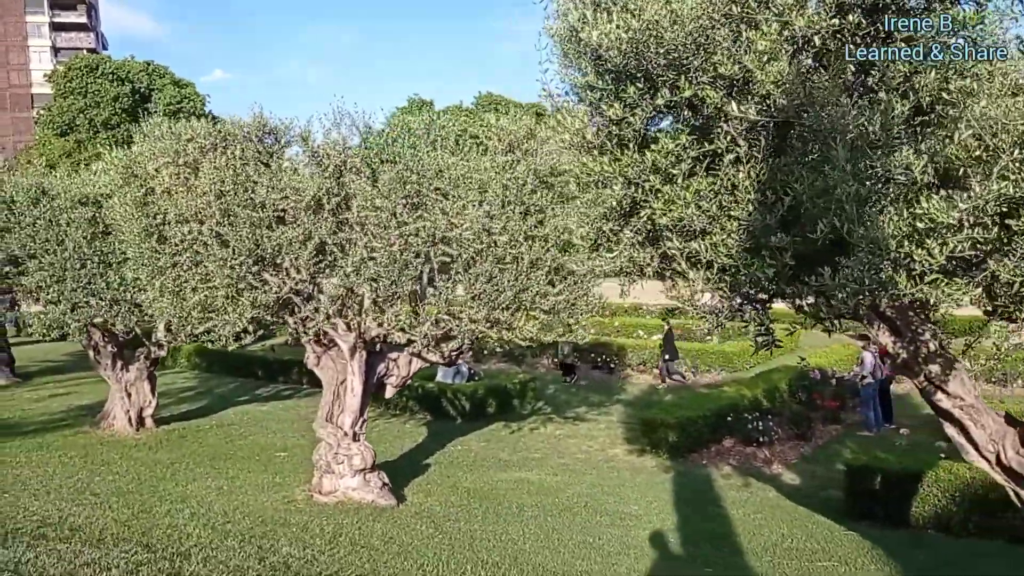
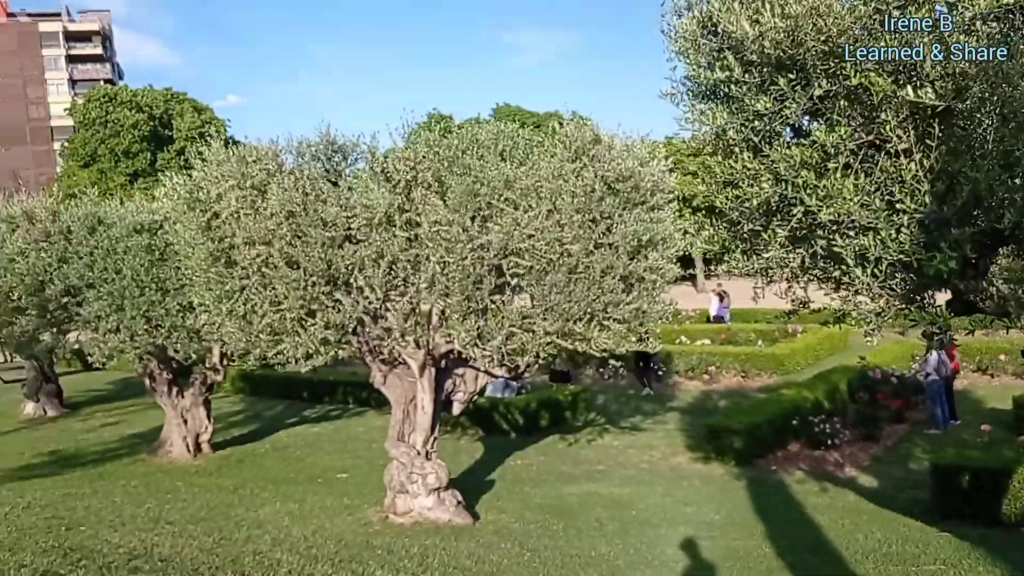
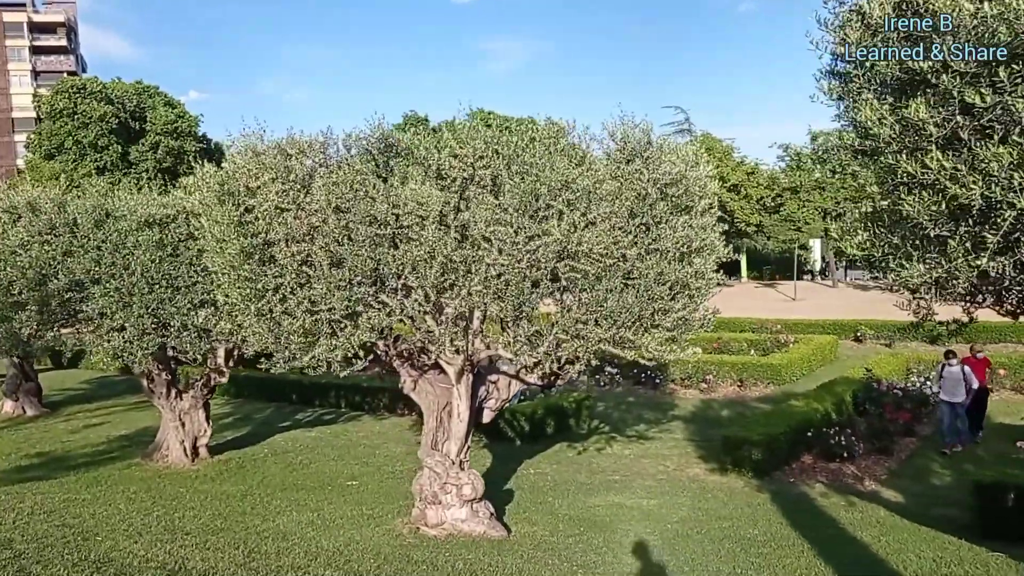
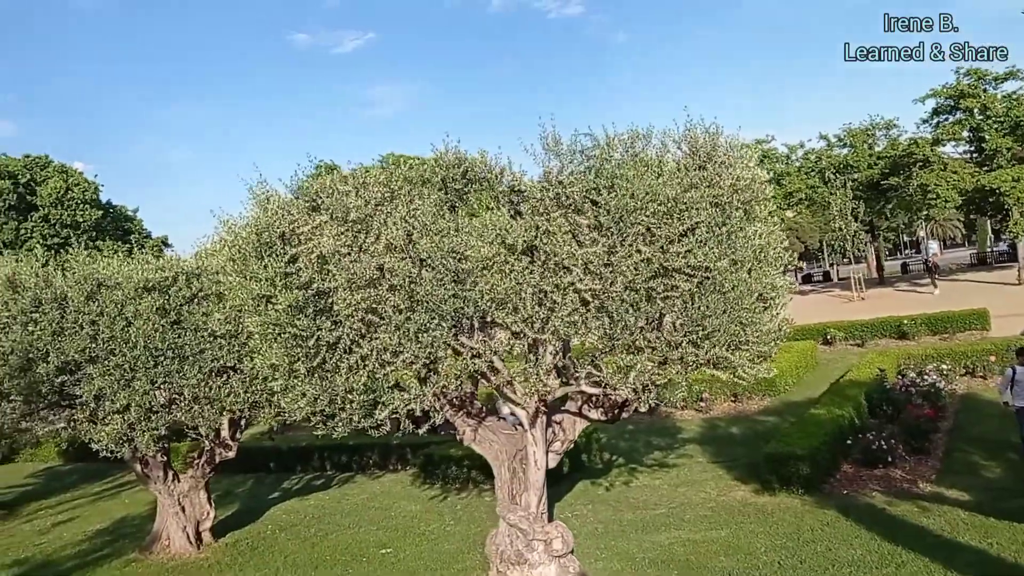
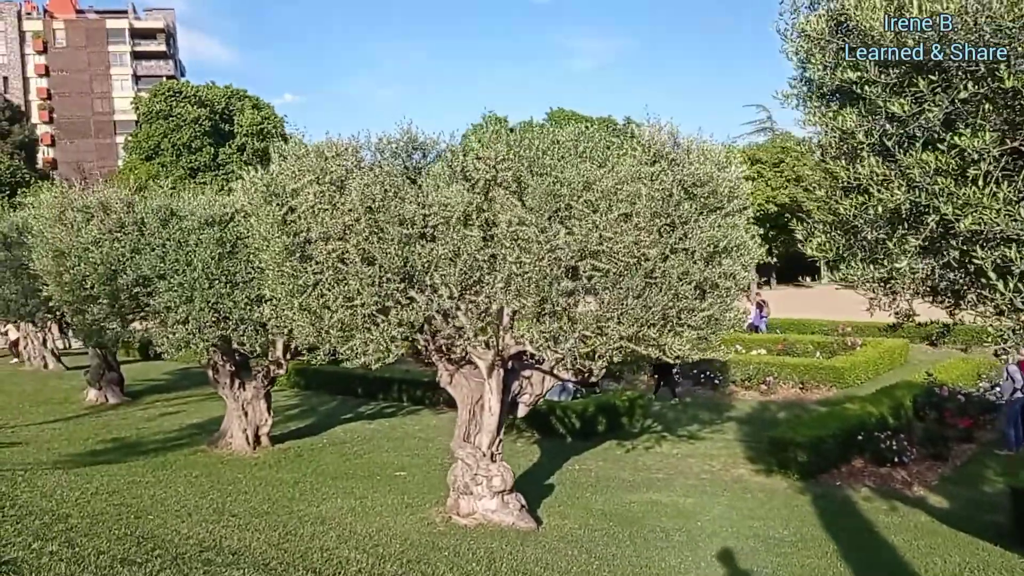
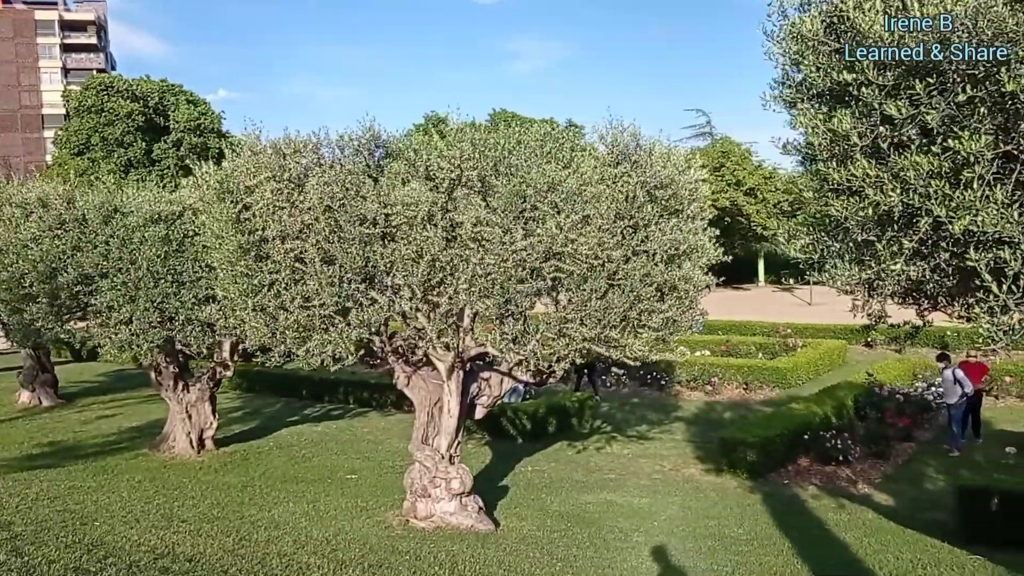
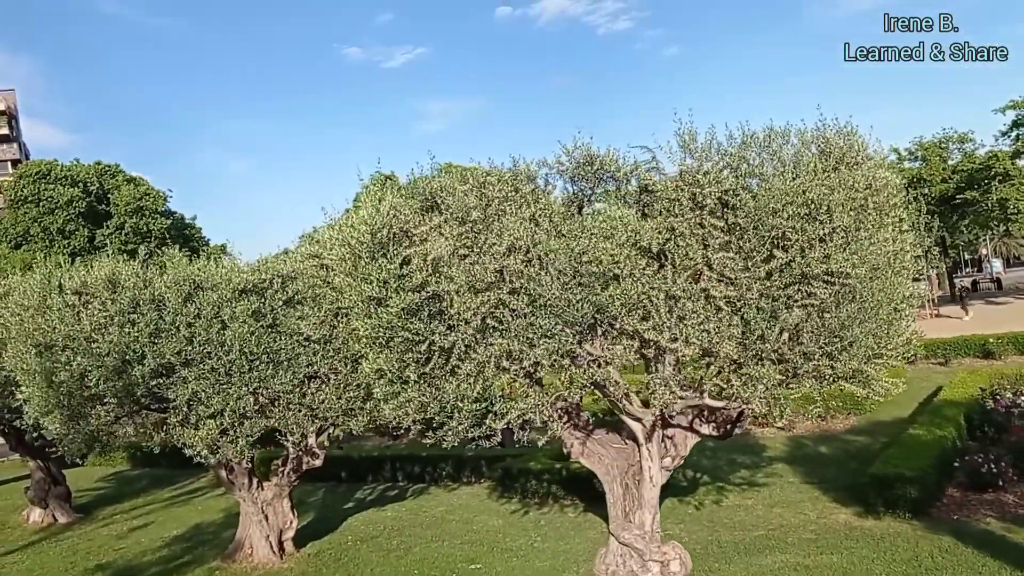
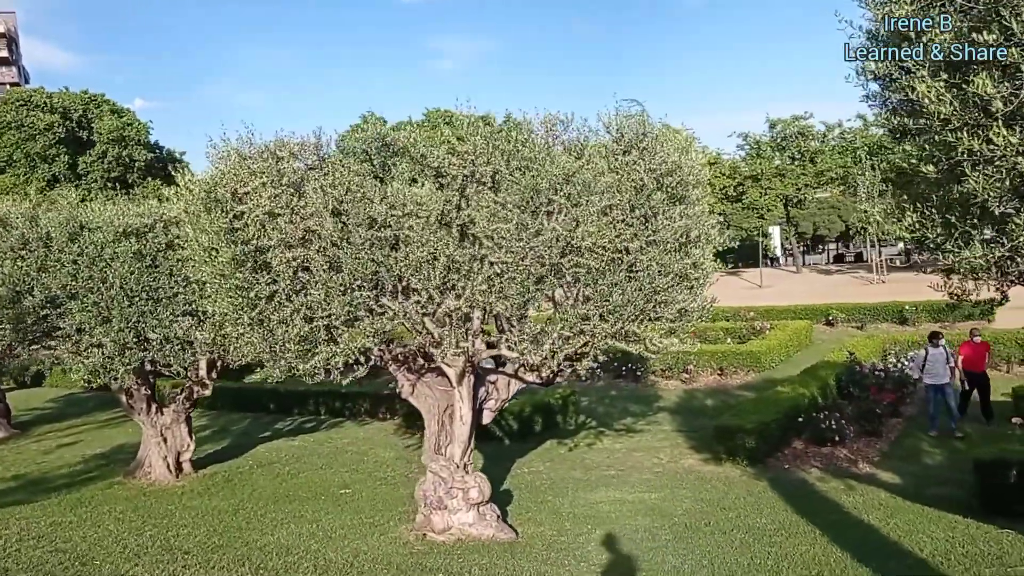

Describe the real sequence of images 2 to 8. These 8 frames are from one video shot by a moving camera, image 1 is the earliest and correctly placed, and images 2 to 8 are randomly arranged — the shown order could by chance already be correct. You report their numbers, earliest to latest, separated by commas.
2, 5, 6, 3, 8, 4, 7
